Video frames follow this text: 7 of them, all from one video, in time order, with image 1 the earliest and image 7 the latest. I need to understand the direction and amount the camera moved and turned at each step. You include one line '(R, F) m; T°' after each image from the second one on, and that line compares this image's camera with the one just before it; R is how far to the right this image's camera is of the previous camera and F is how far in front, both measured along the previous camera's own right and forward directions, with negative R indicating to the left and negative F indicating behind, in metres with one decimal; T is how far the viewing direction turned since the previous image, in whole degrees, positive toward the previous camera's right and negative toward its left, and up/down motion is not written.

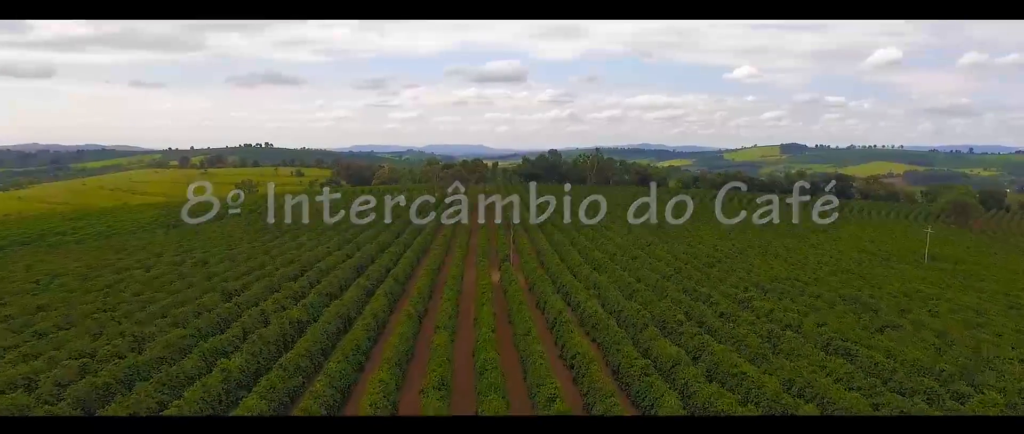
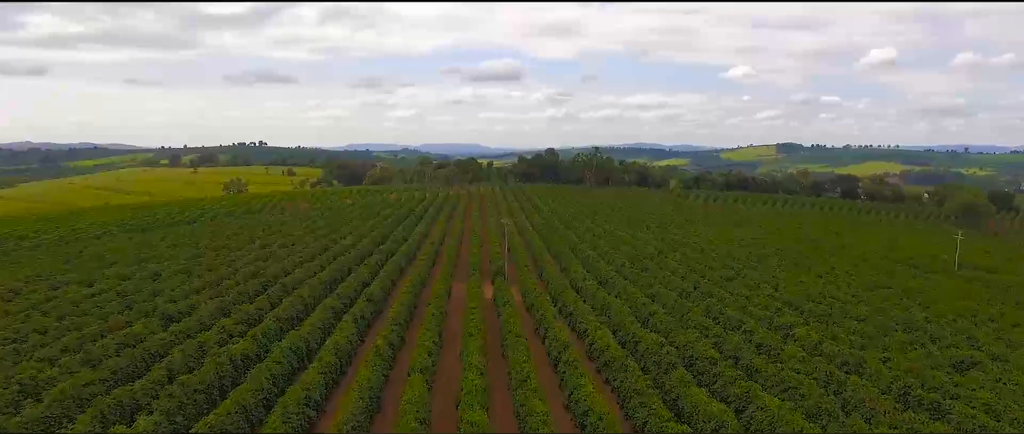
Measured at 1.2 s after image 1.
(0.0, +1.7) m; 0°
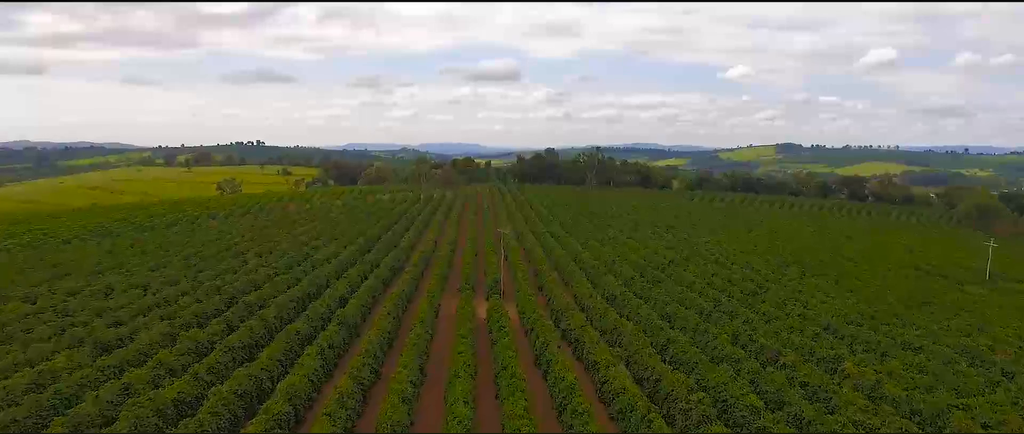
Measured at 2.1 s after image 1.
(0.0, +1.4) m; 0°
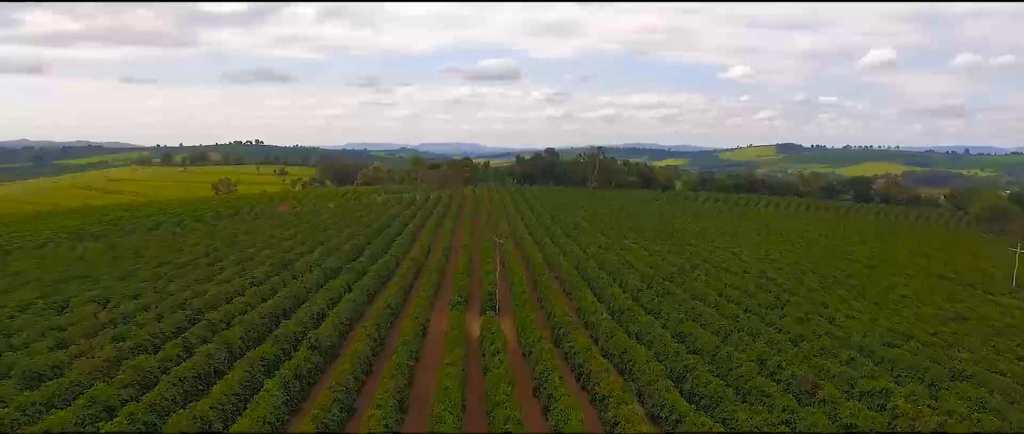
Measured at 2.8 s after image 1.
(0.0, +1.1) m; 0°
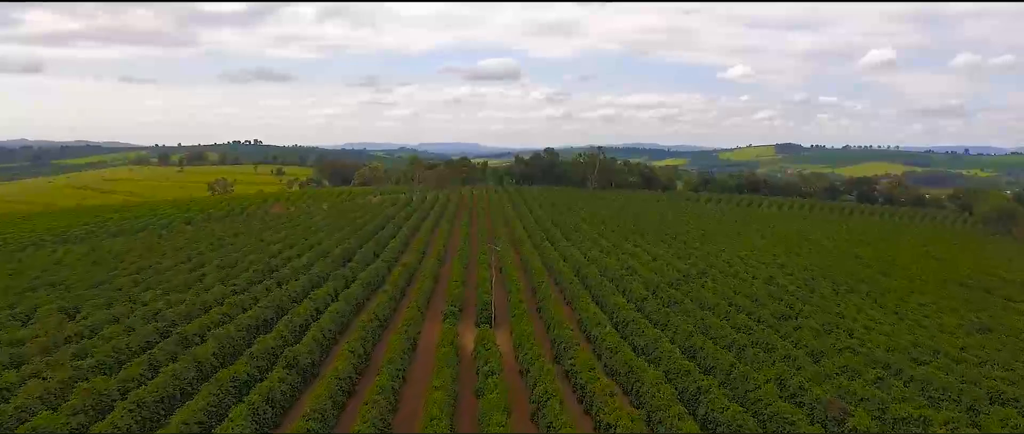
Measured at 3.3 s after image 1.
(+0.1, +0.7) m; 0°
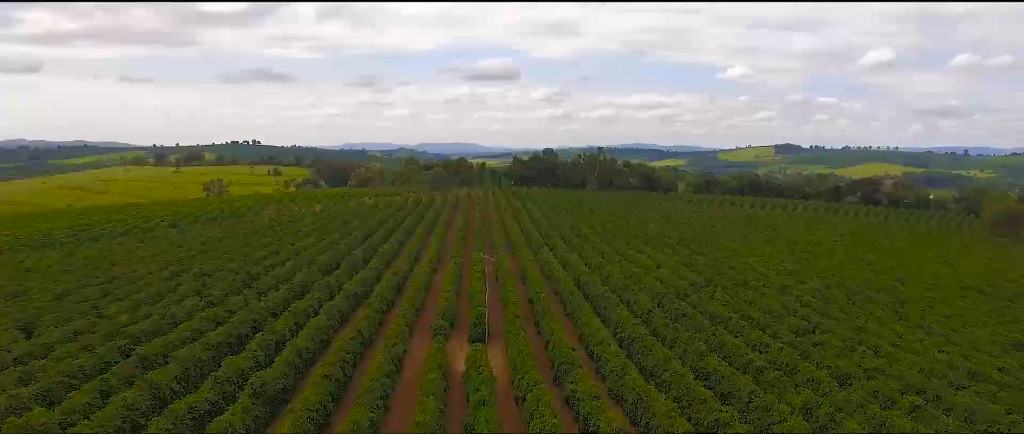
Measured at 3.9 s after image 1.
(+0.1, +0.8) m; 0°
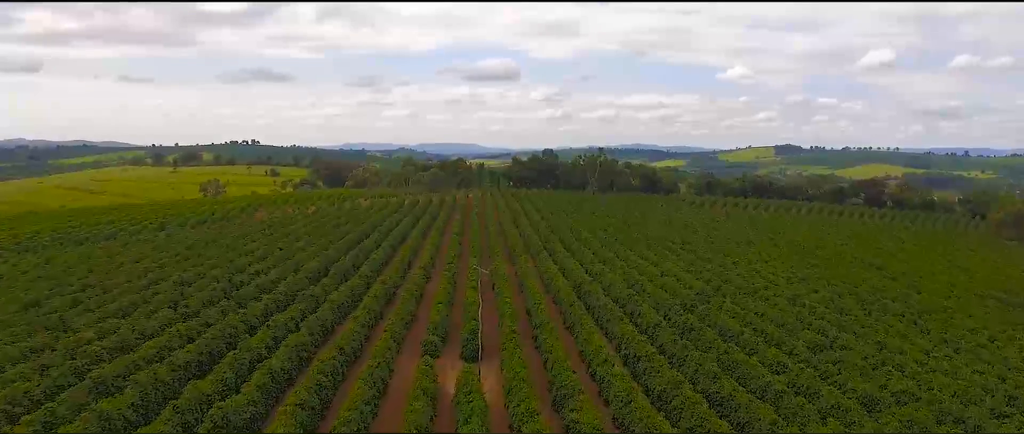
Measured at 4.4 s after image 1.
(+0.1, +0.6) m; 0°
